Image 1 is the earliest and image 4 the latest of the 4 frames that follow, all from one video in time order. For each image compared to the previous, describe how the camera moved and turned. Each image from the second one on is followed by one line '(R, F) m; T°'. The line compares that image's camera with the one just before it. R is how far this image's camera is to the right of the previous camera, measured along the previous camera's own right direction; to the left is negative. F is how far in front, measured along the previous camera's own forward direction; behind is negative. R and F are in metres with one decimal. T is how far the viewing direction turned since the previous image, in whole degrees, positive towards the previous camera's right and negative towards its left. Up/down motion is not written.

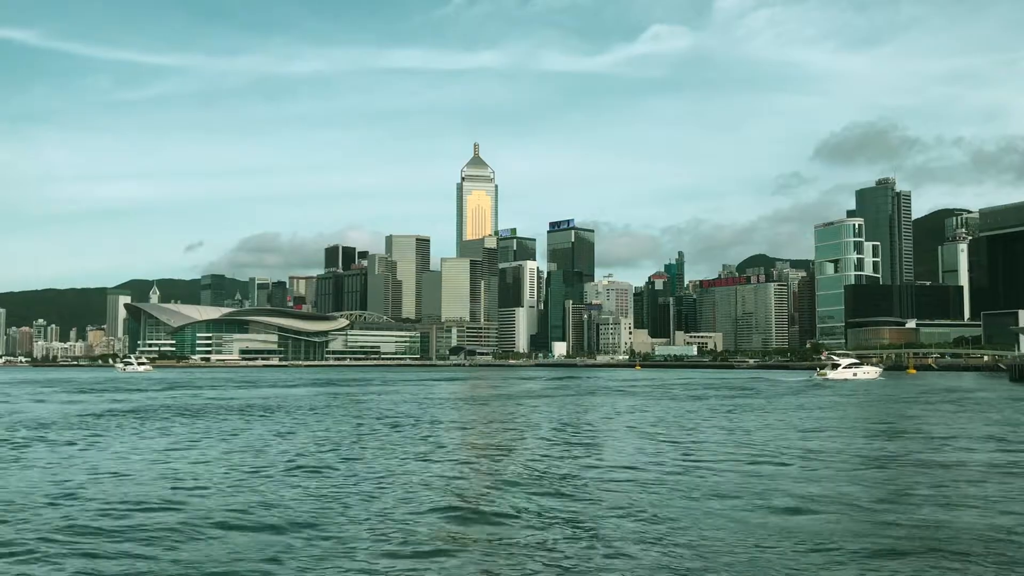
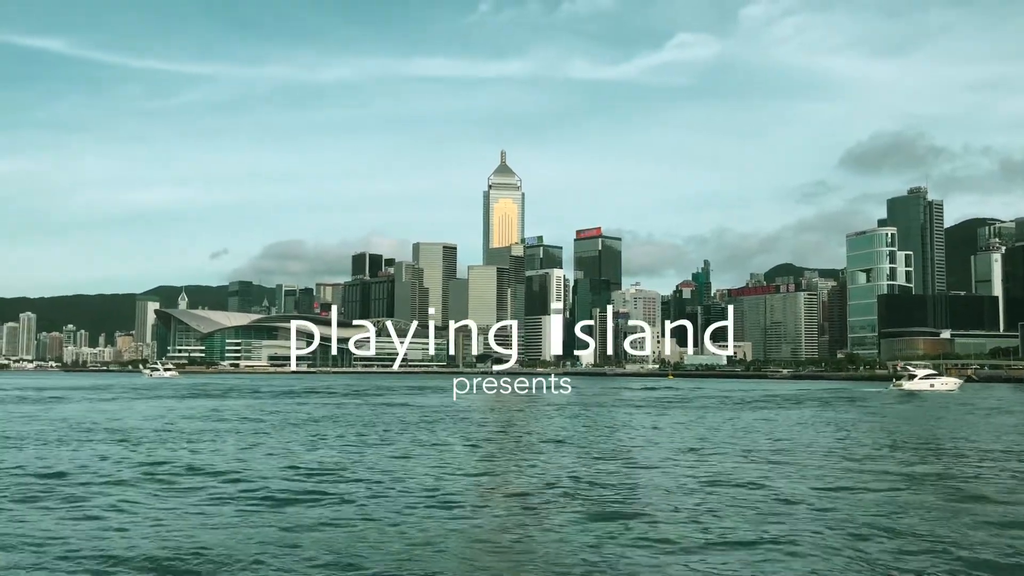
(-1.3, +0.2) m; -1°
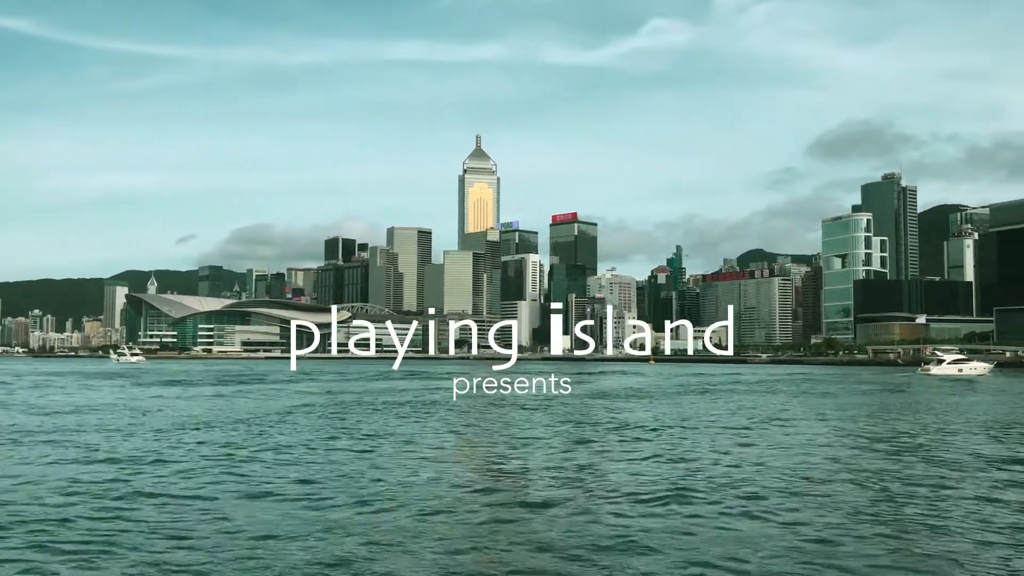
(-1.4, +1.0) m; +2°
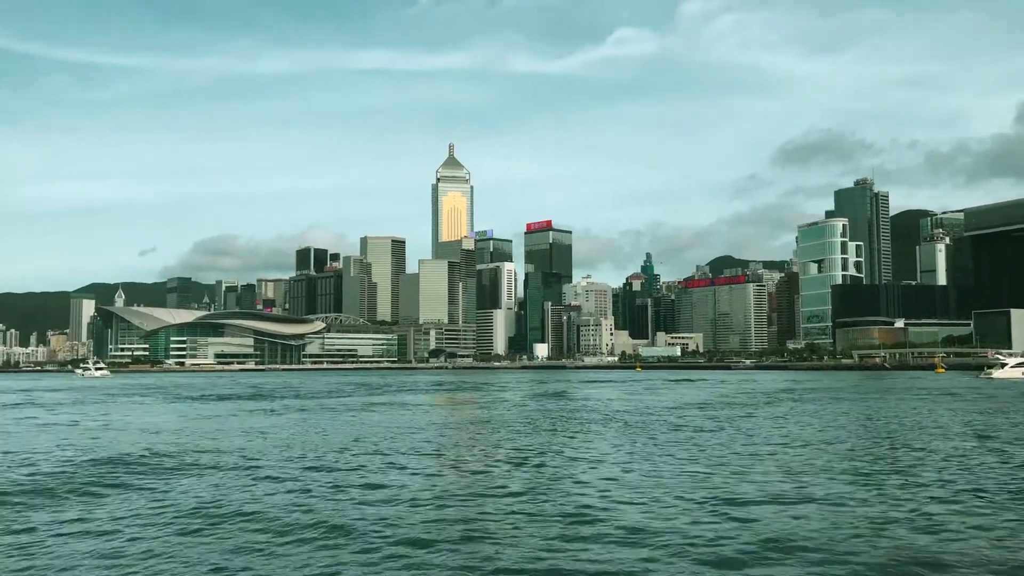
(-2.3, +1.0) m; +2°
